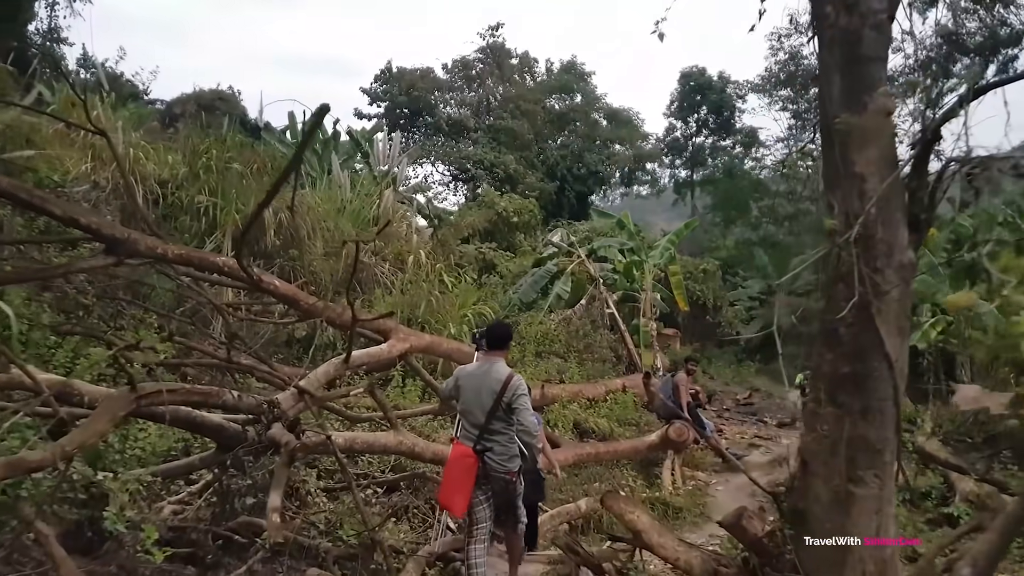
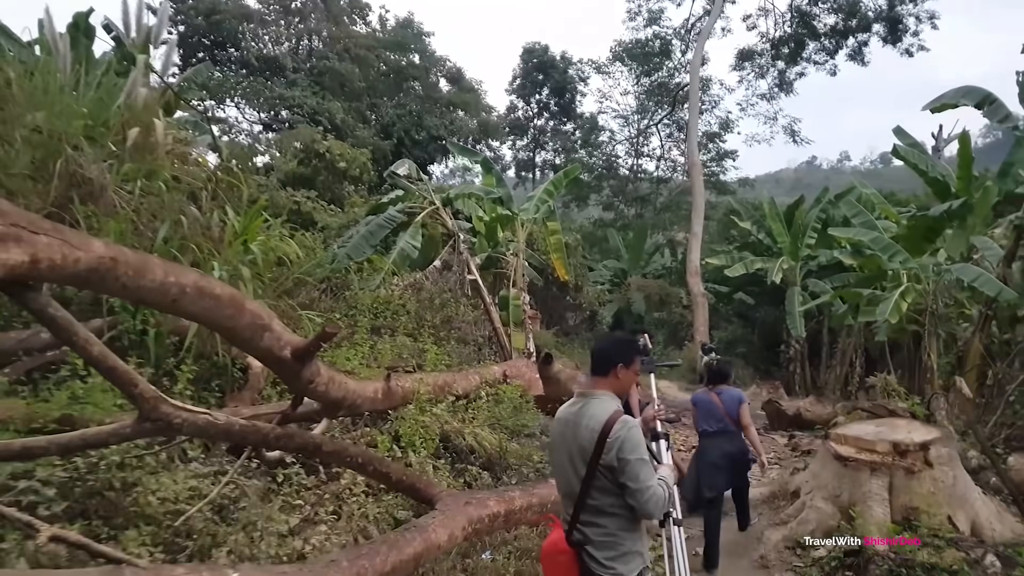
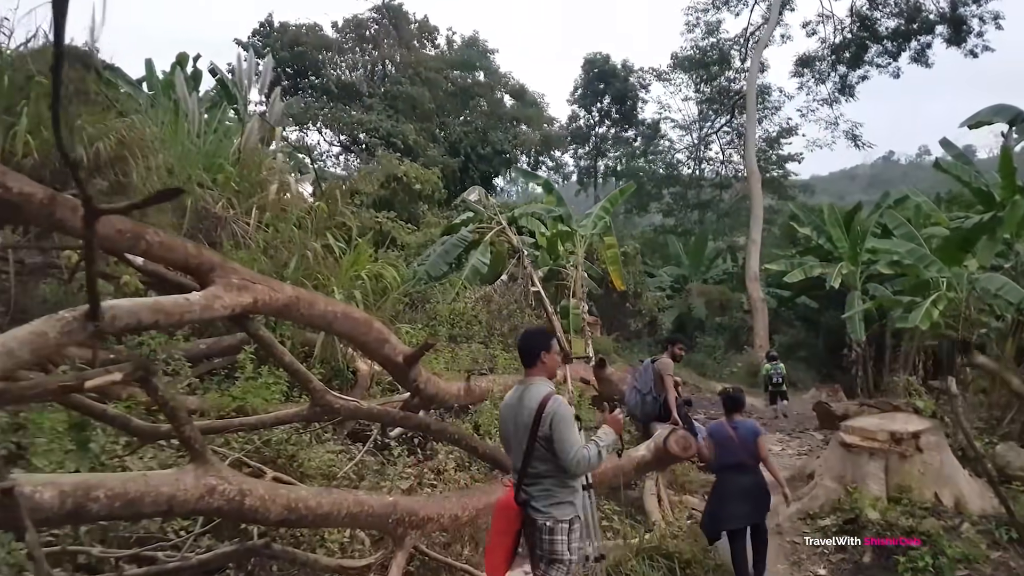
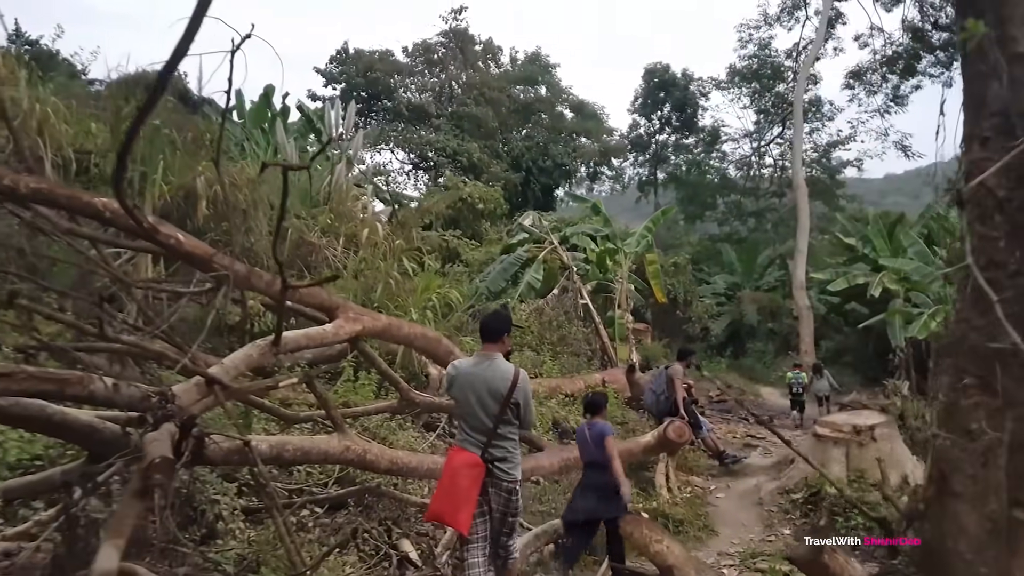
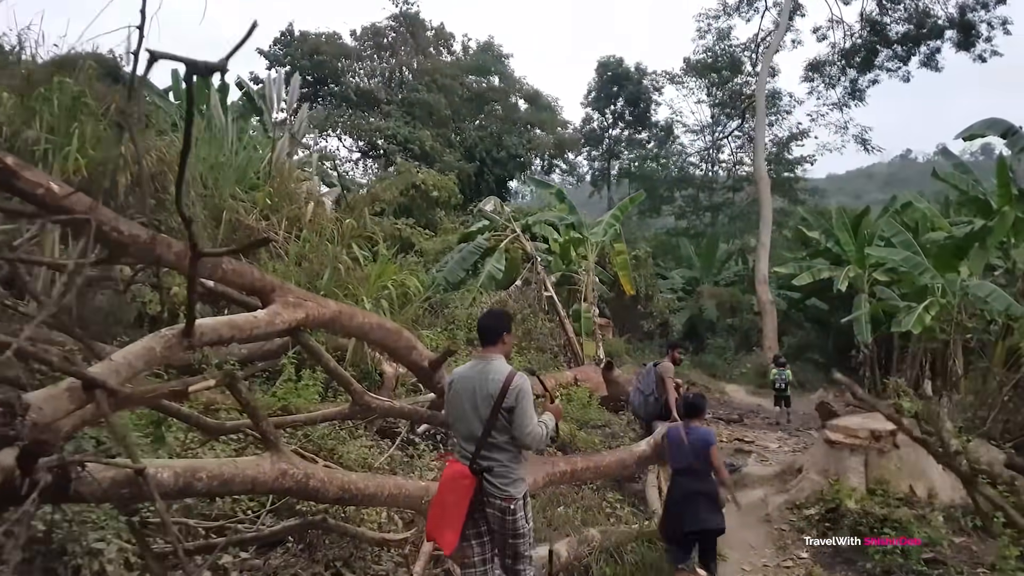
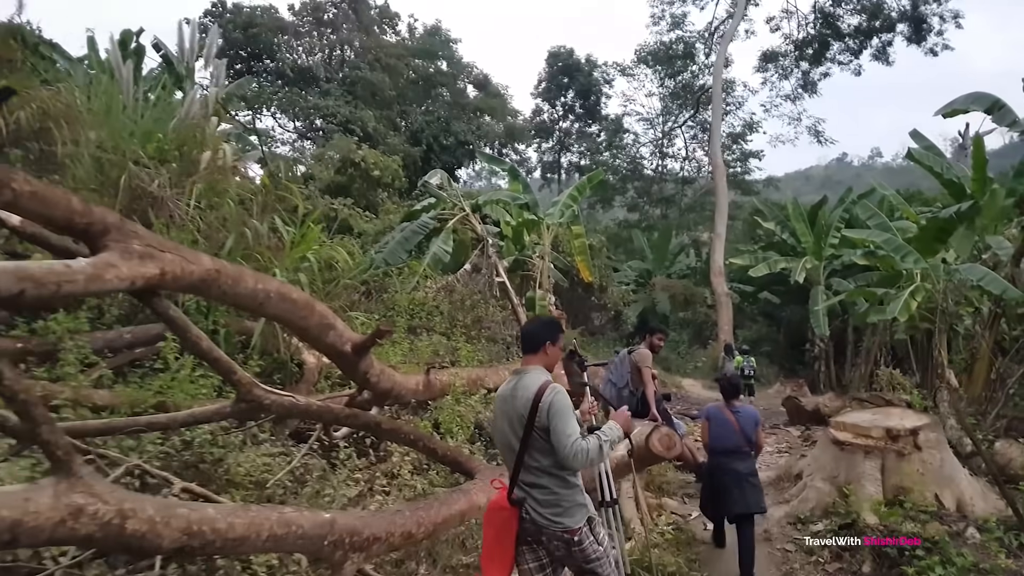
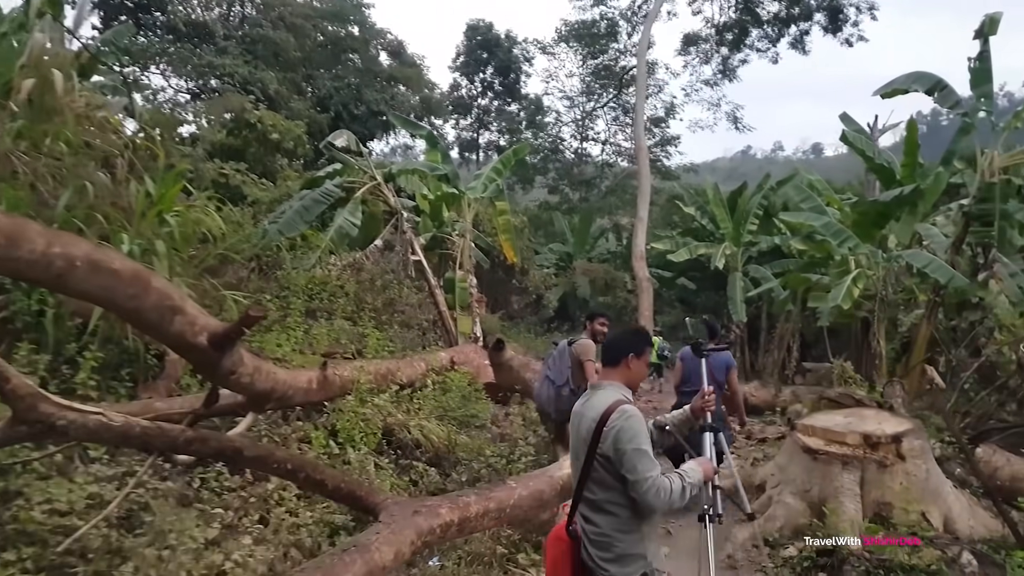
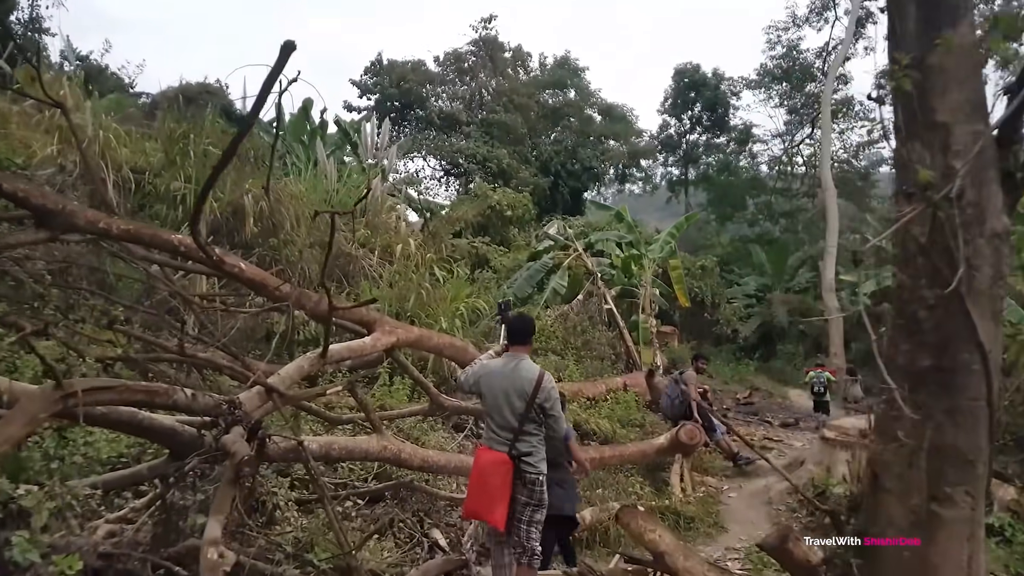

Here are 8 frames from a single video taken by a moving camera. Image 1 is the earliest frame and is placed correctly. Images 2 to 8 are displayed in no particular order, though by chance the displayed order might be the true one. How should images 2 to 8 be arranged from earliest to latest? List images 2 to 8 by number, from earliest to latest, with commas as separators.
8, 4, 5, 3, 6, 2, 7
